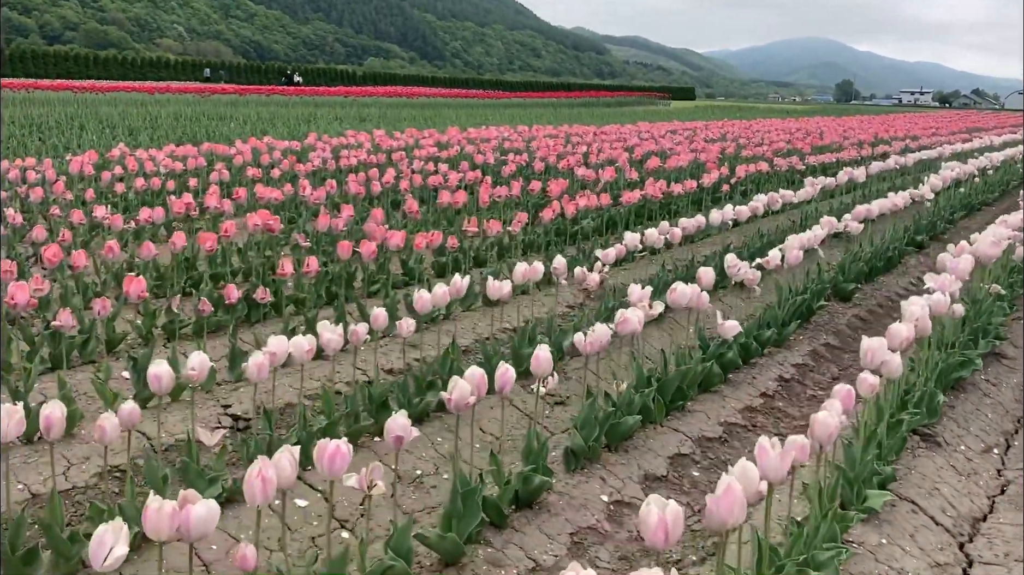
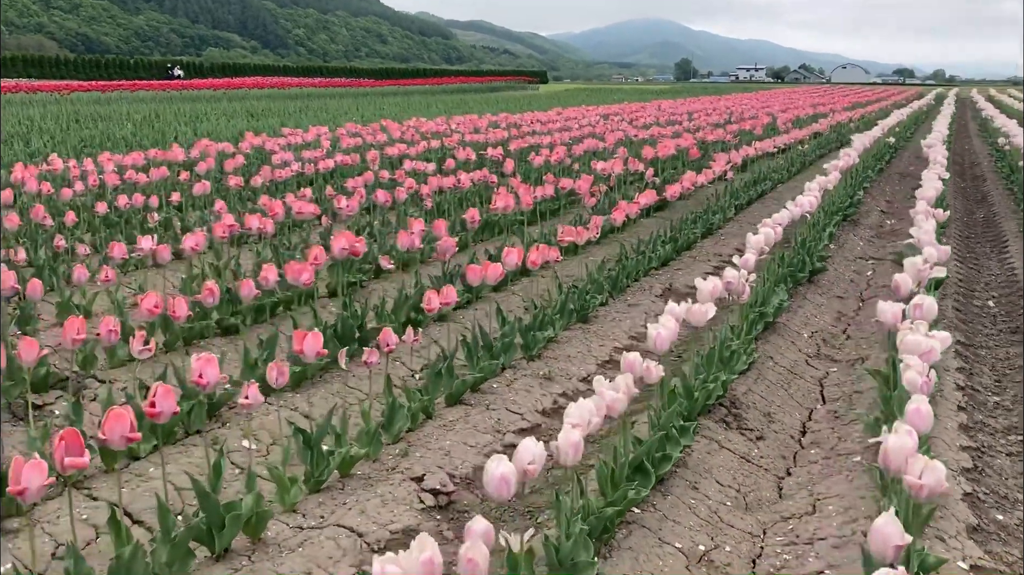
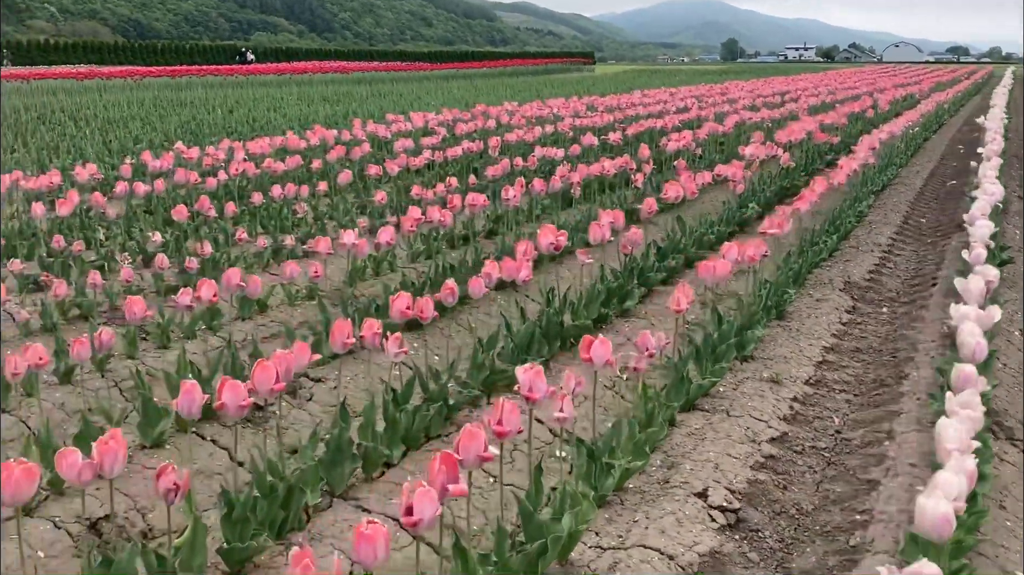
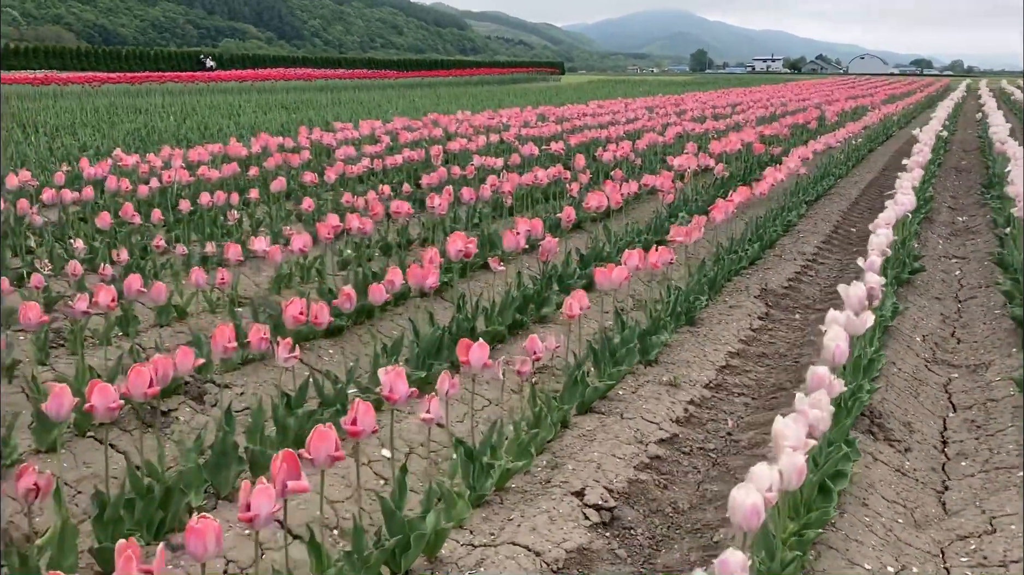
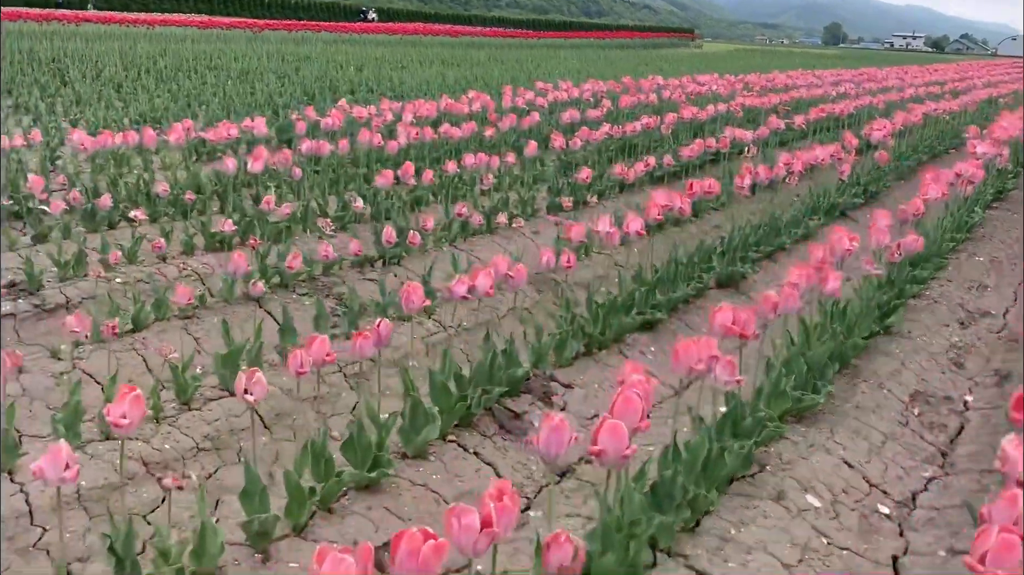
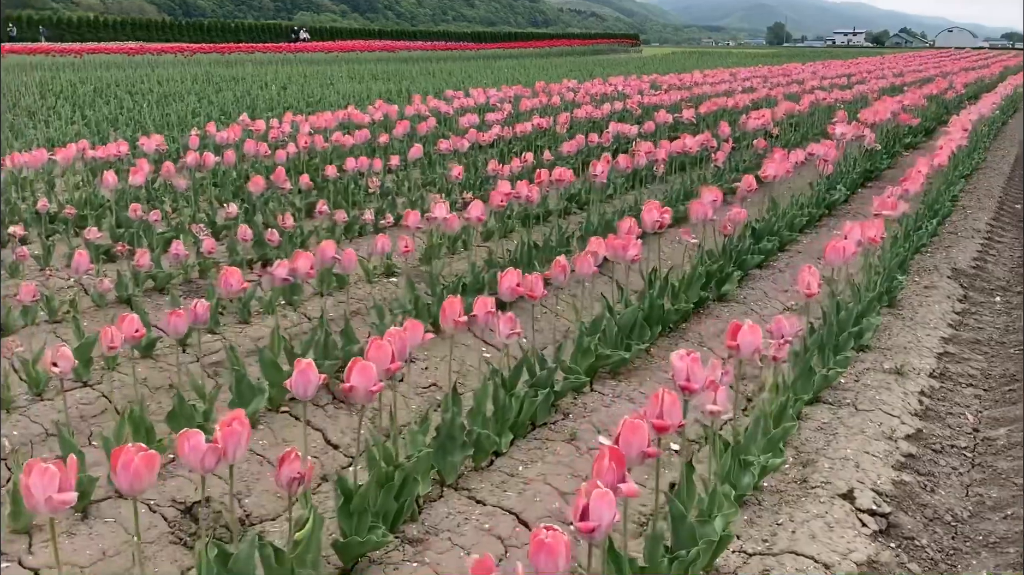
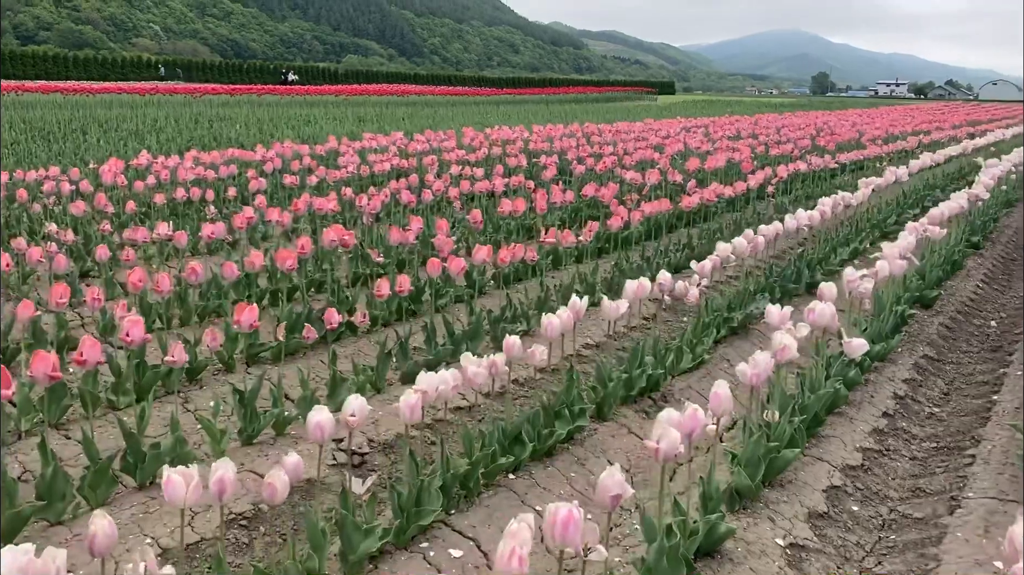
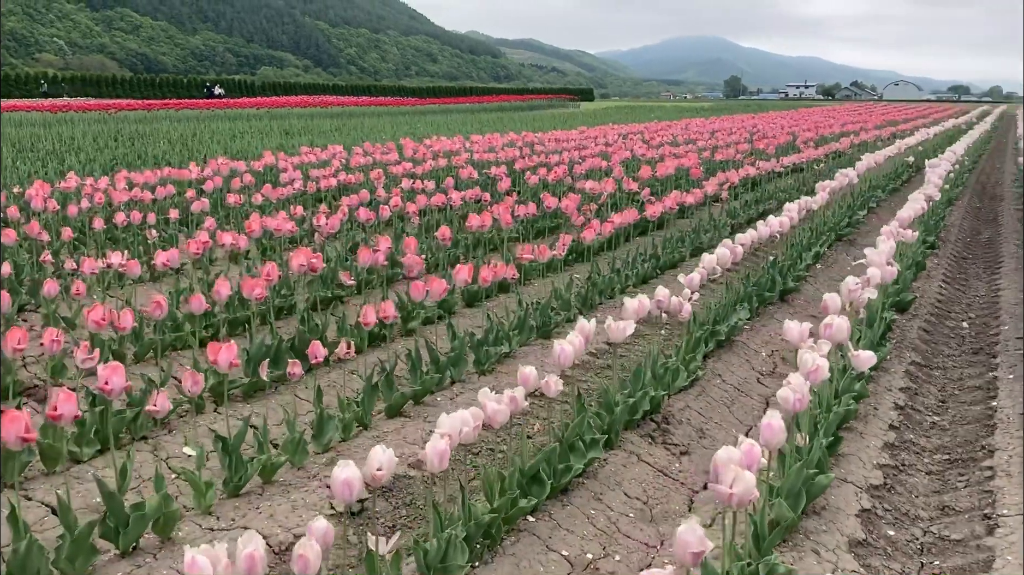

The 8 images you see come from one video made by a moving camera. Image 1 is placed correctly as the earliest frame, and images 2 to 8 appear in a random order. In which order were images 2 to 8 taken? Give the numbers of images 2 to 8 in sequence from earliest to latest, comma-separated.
7, 8, 2, 4, 3, 6, 5
